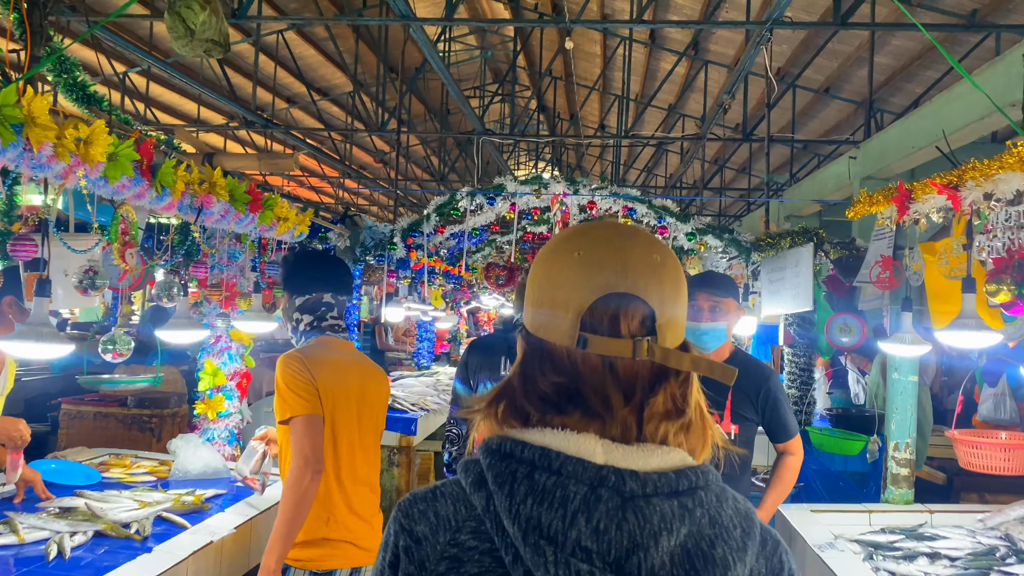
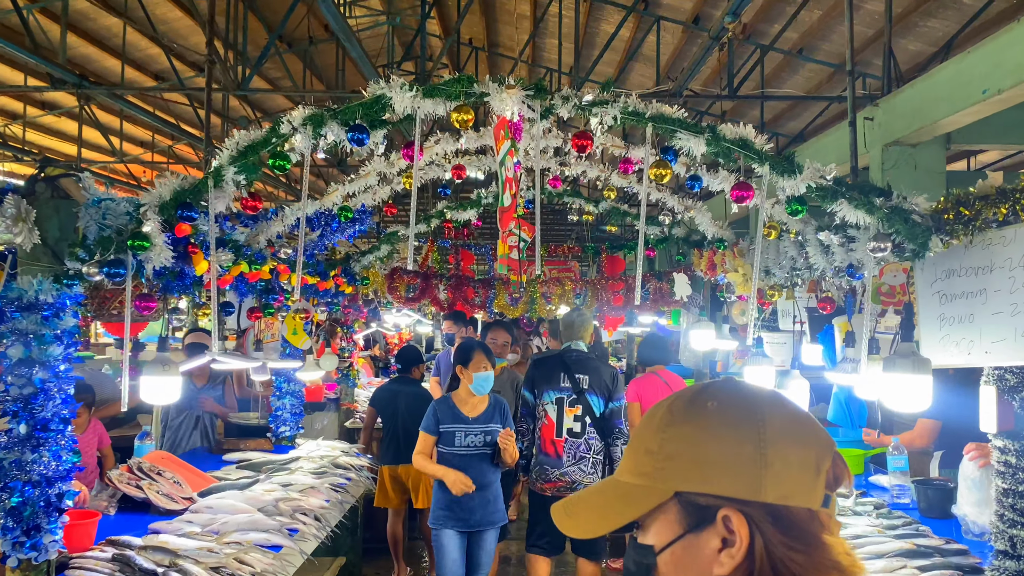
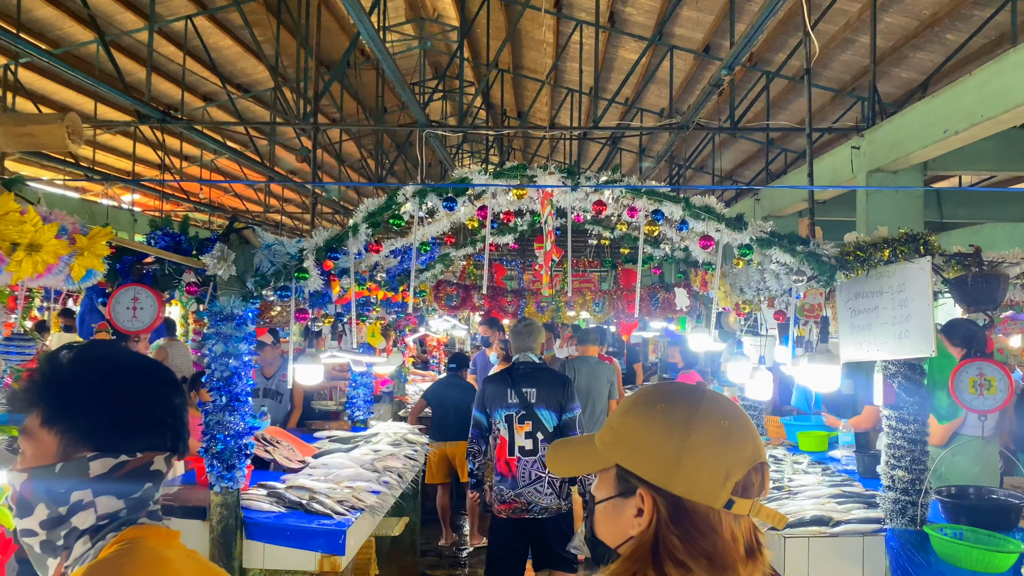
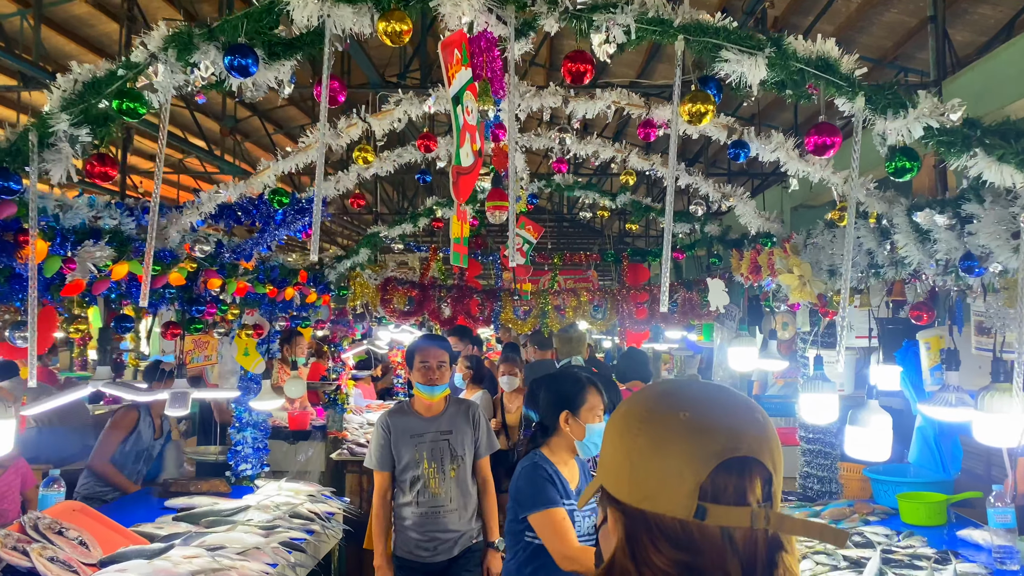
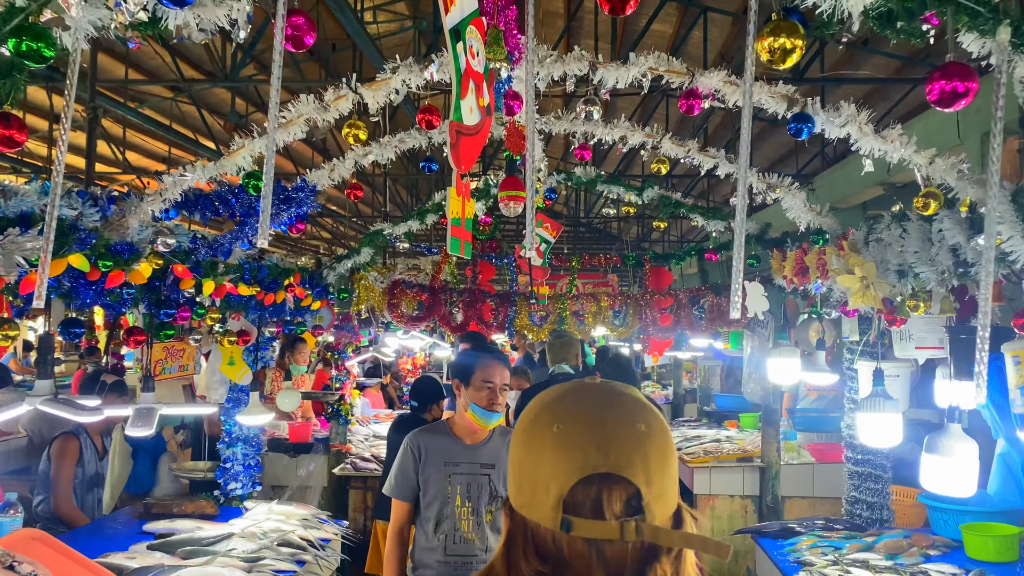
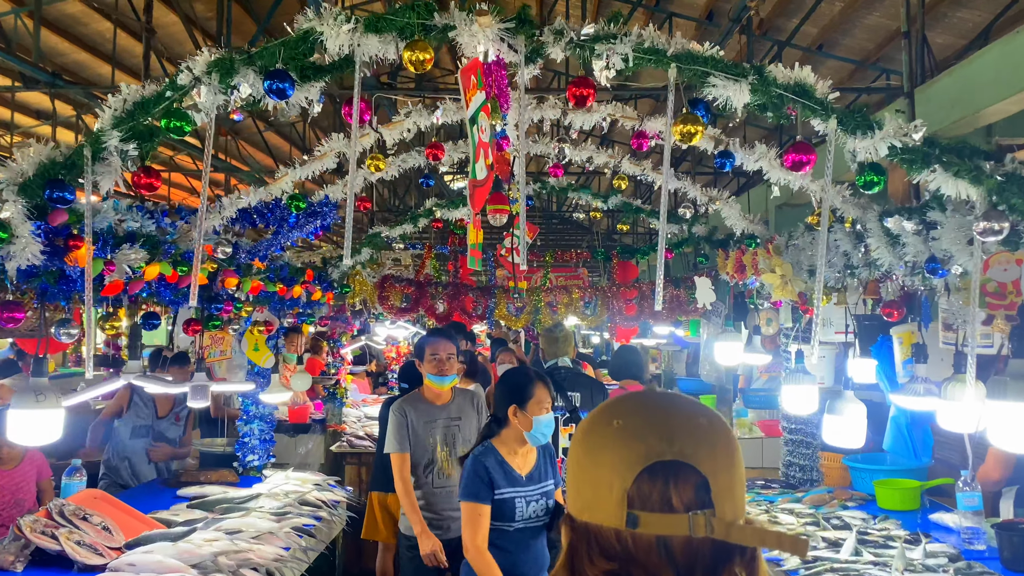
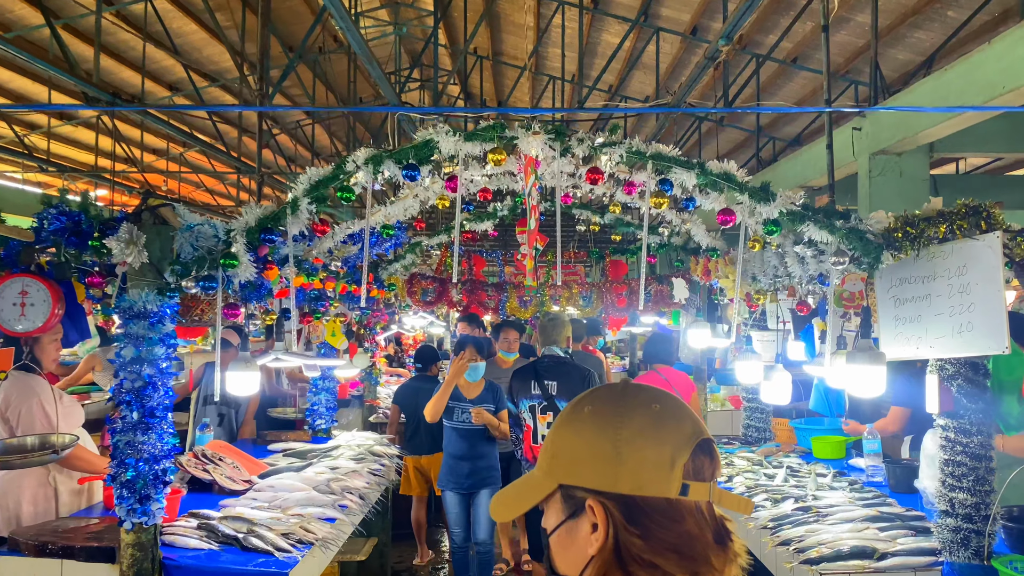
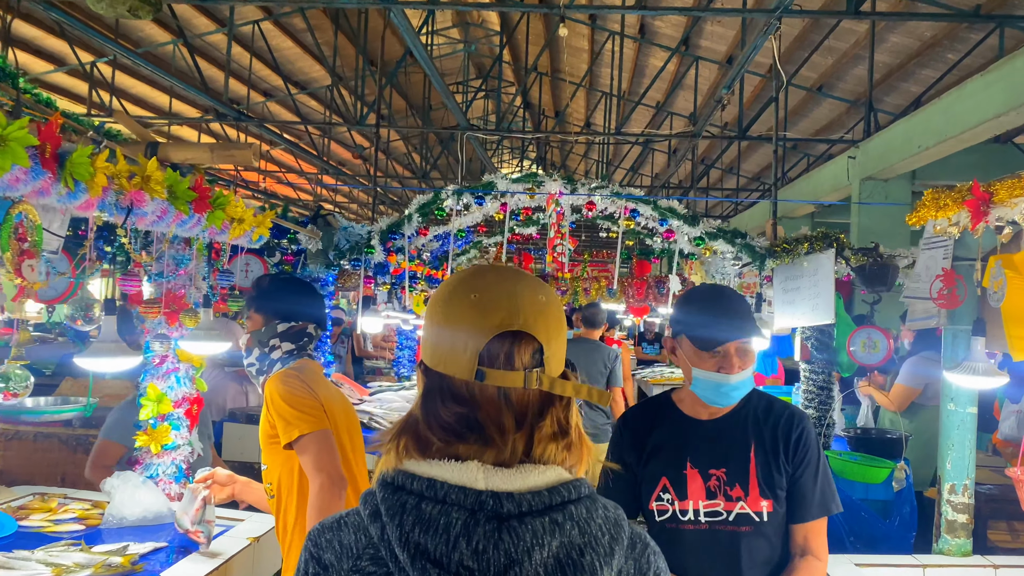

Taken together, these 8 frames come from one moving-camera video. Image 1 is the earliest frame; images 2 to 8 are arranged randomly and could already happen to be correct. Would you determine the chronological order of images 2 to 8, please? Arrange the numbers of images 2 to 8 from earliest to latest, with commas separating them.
8, 3, 7, 2, 6, 4, 5
